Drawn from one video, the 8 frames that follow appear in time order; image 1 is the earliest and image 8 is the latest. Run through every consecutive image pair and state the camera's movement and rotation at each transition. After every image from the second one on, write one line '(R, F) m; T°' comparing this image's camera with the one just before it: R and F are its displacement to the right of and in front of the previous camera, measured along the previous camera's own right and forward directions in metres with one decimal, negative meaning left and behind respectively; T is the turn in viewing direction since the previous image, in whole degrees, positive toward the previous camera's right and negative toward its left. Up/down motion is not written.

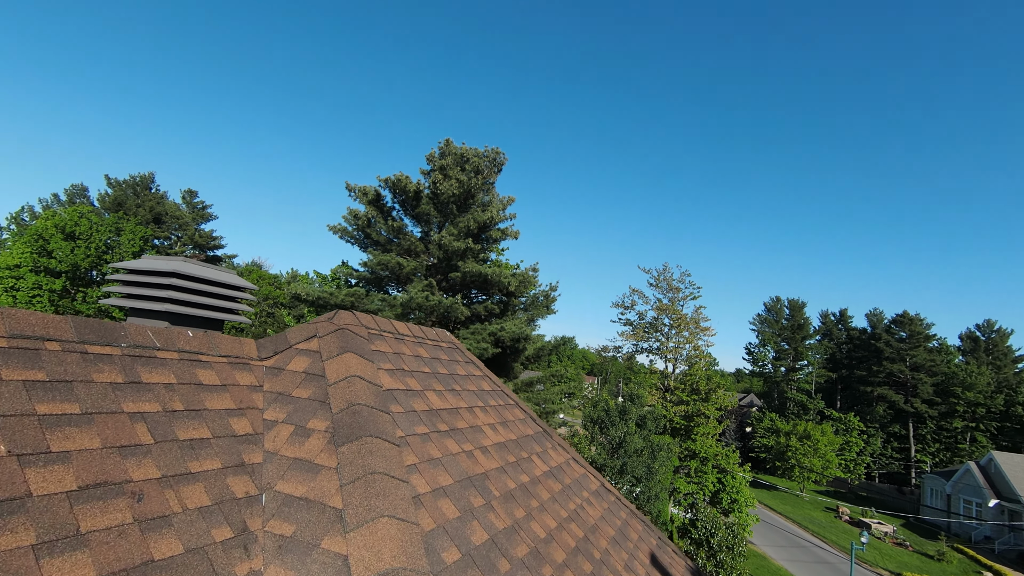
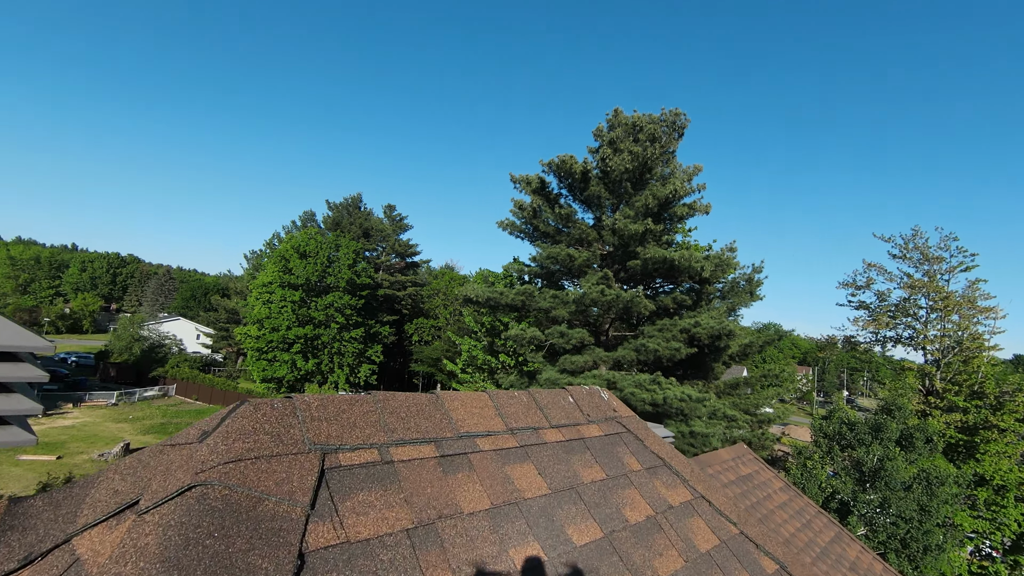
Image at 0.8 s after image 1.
(-0.1, +2.0) m; -20°
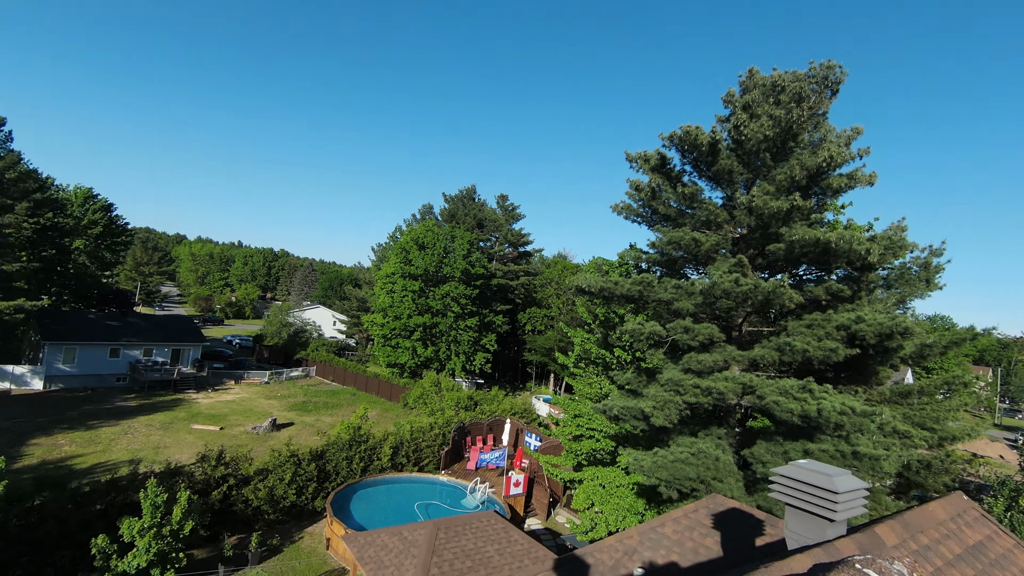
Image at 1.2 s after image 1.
(0.0, +1.0) m; -13°
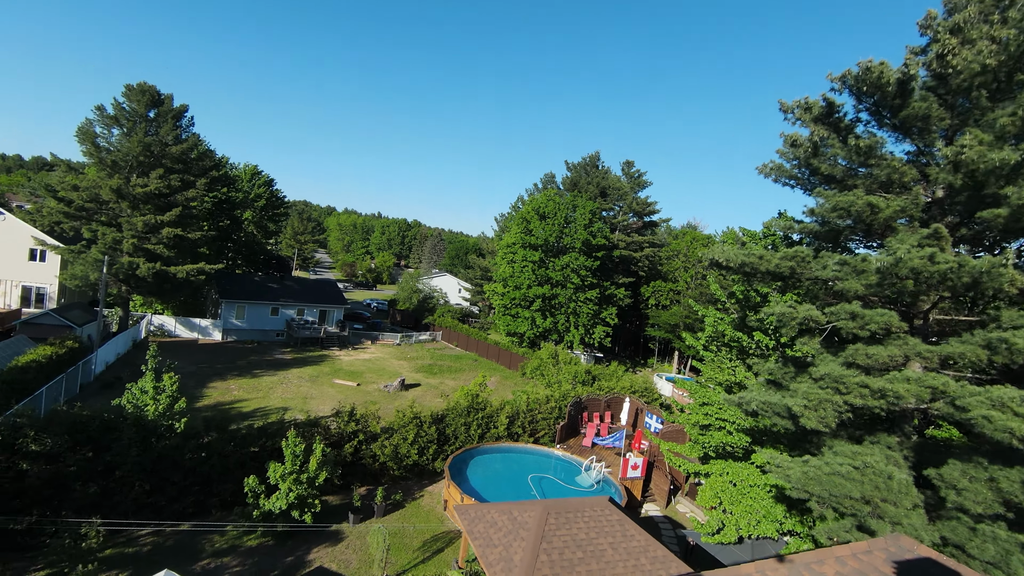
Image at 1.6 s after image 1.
(0.0, +0.9) m; -14°
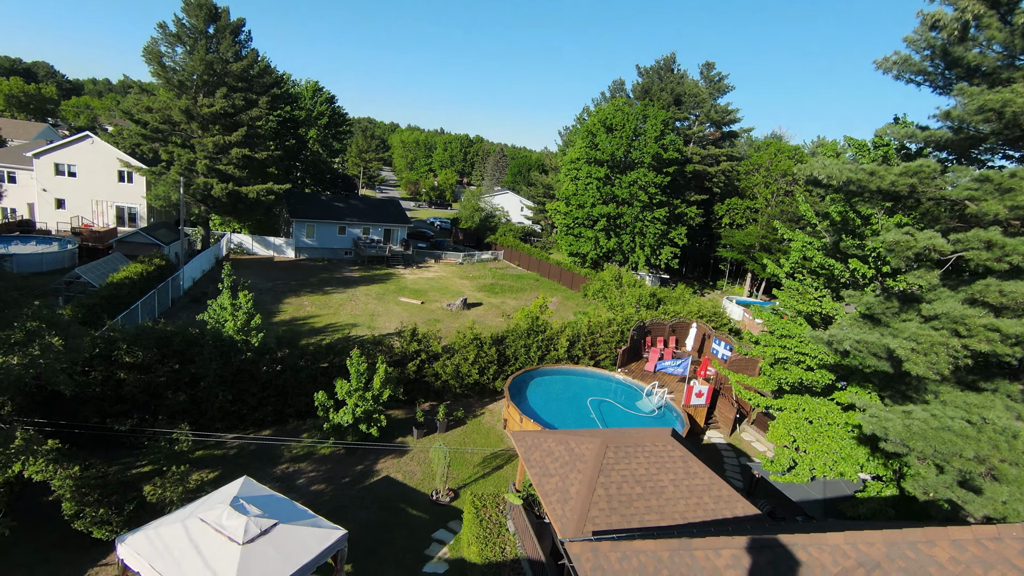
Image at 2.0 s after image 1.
(+0.1, +0.9) m; -7°
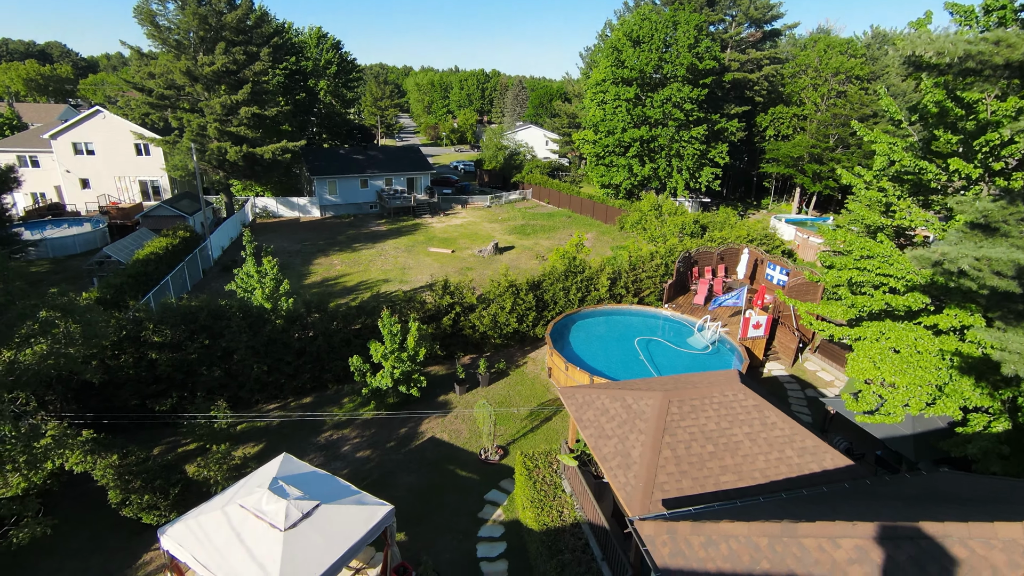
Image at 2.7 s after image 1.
(-0.1, +1.4) m; -4°
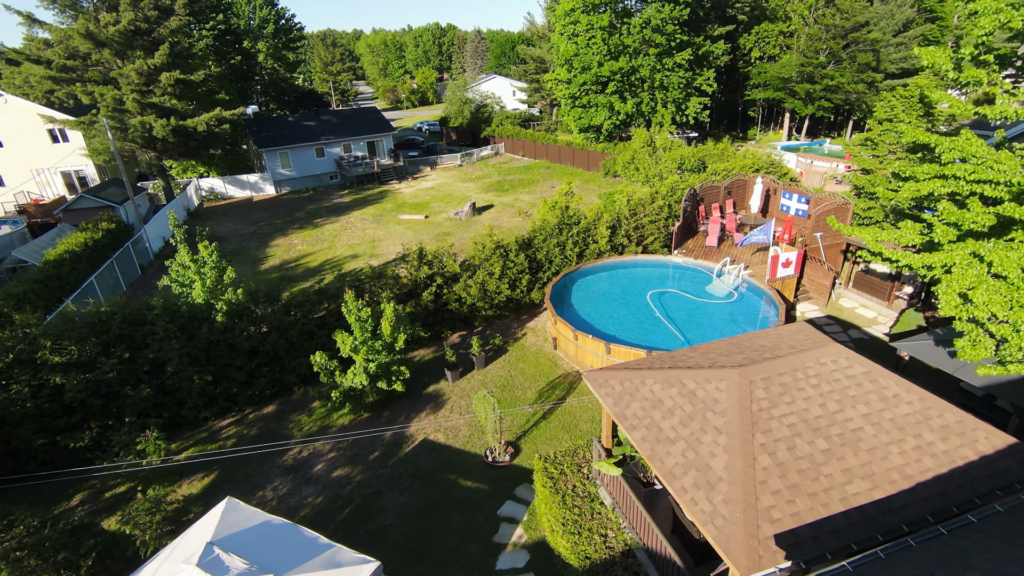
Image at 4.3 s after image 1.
(-0.3, +2.9) m; +2°
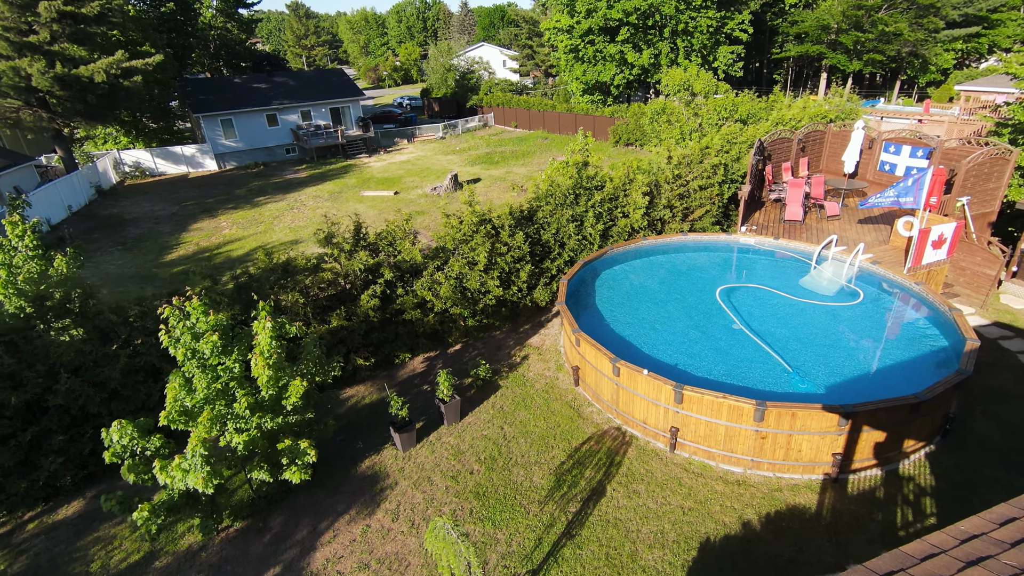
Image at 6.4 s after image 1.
(0.0, +6.1) m; +1°
